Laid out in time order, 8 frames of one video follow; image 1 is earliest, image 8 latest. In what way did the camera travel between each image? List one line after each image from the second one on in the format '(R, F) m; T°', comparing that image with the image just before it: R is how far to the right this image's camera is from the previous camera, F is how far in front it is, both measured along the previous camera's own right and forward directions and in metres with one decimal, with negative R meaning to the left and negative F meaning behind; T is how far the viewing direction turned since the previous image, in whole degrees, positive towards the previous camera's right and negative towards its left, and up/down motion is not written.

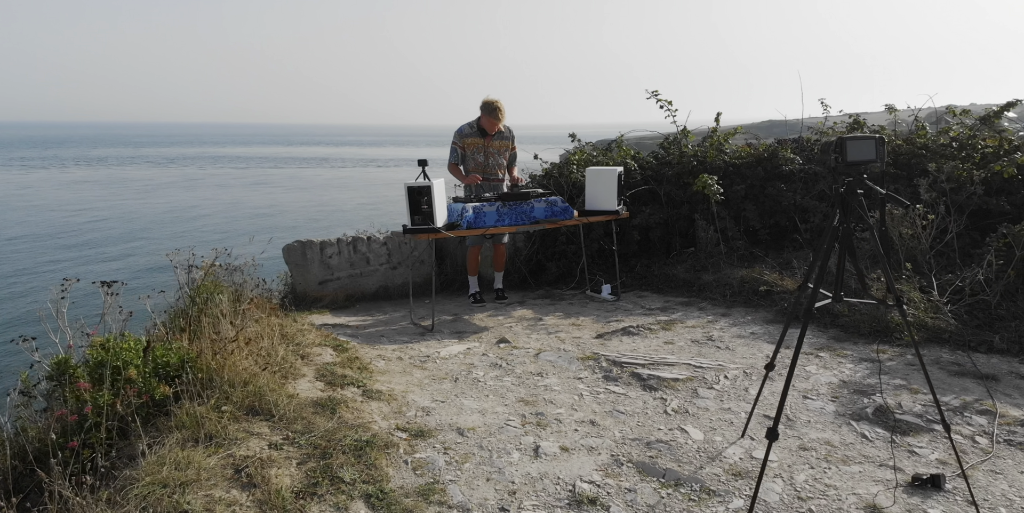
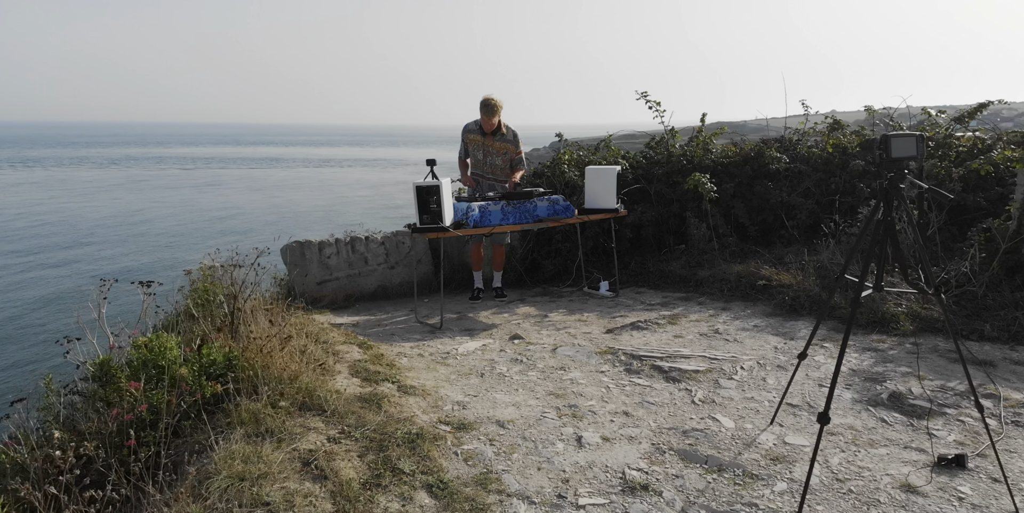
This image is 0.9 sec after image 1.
(-0.4, 0.0) m; +3°
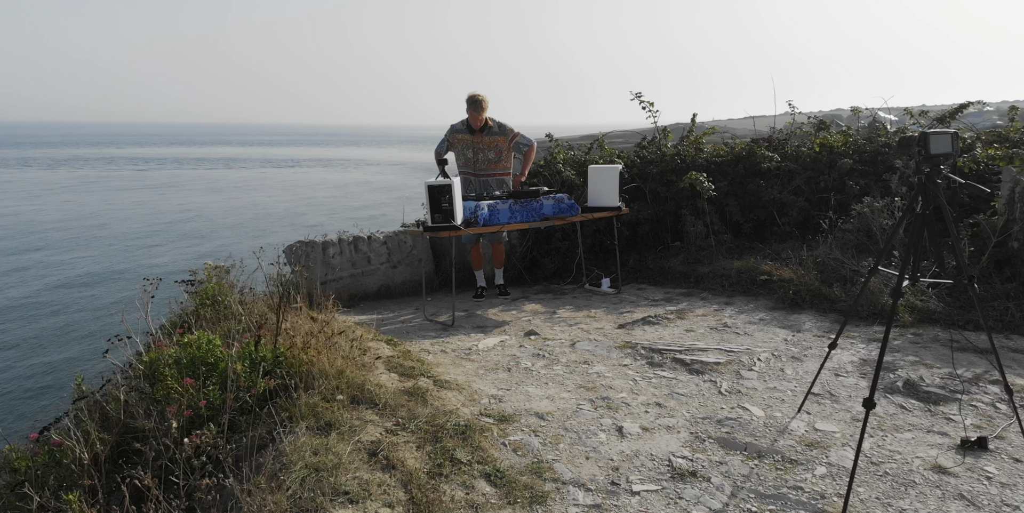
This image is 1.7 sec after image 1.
(-0.3, 0.0) m; +3°
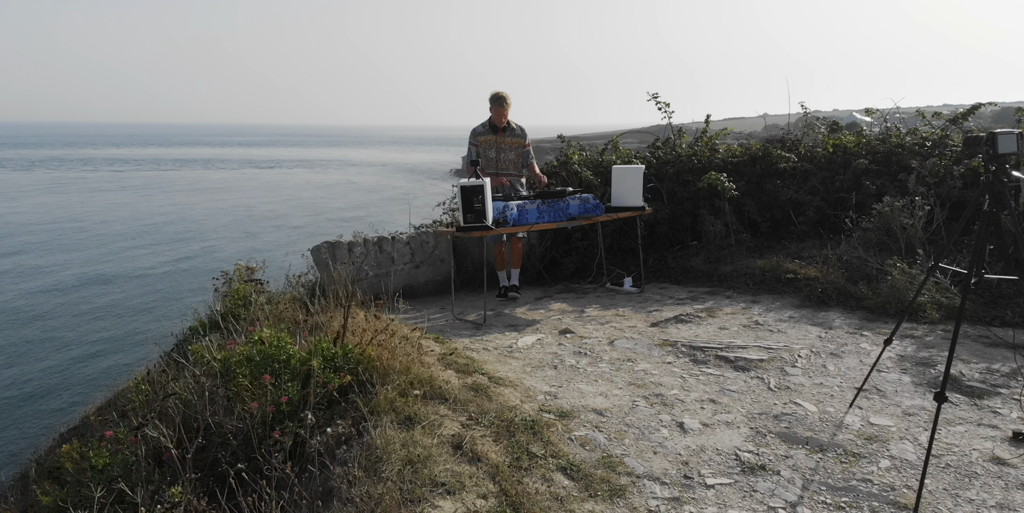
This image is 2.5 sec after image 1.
(-0.3, 0.0) m; +1°
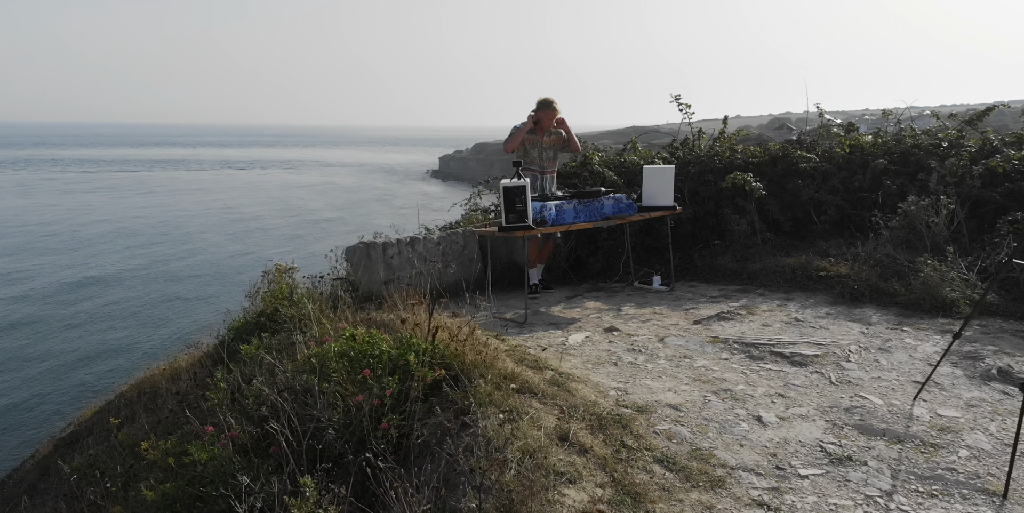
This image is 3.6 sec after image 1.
(-0.5, -0.1) m; +1°
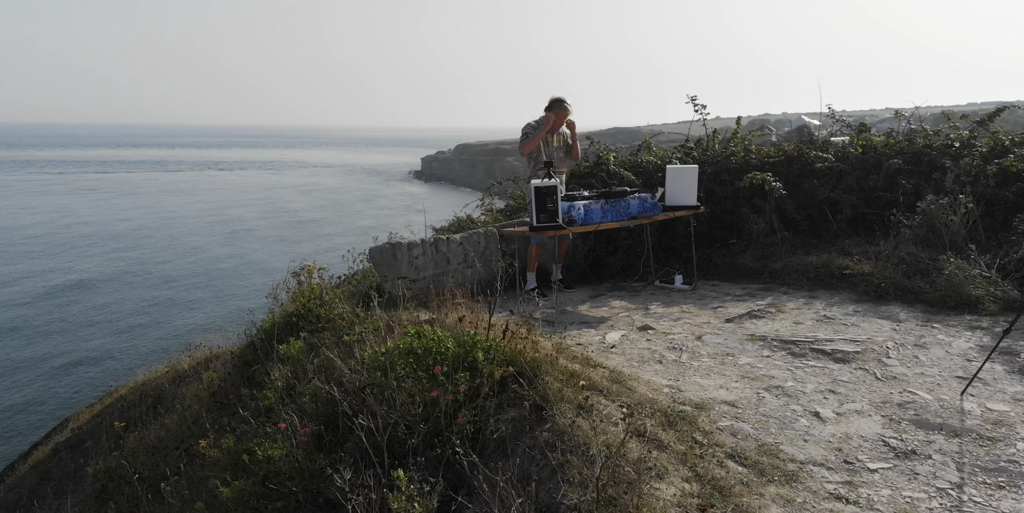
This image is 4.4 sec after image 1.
(-0.4, 0.0) m; +1°
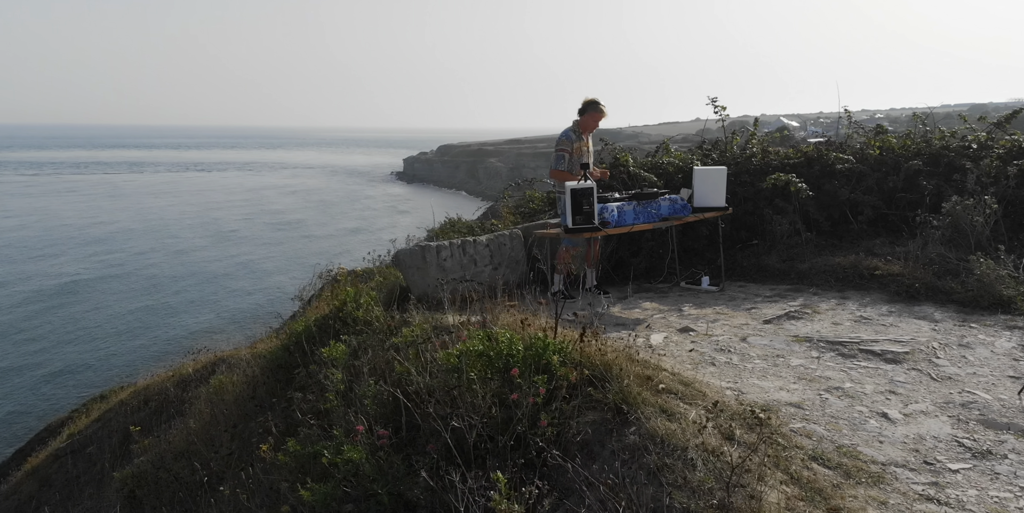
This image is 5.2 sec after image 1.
(-0.4, 0.0) m; +1°
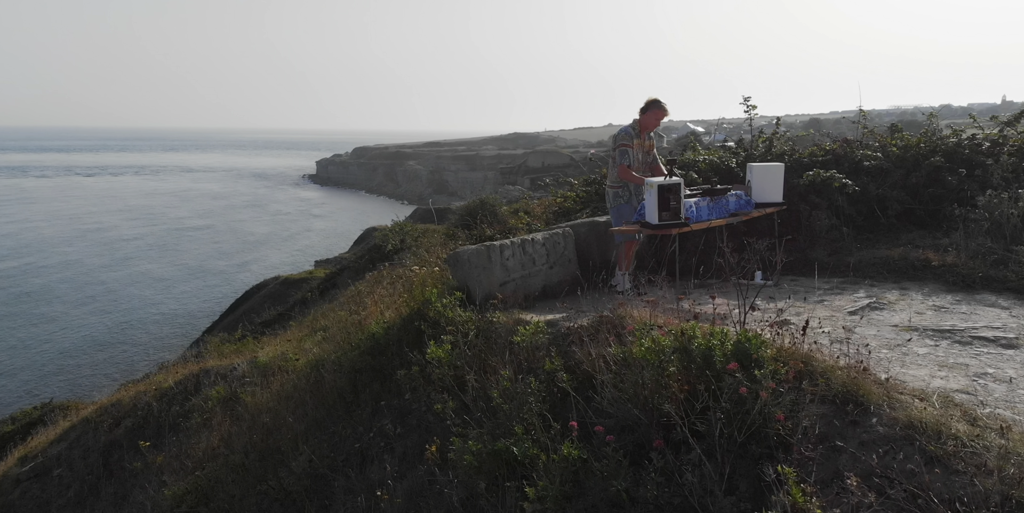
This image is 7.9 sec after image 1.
(-1.2, +0.1) m; +5°
